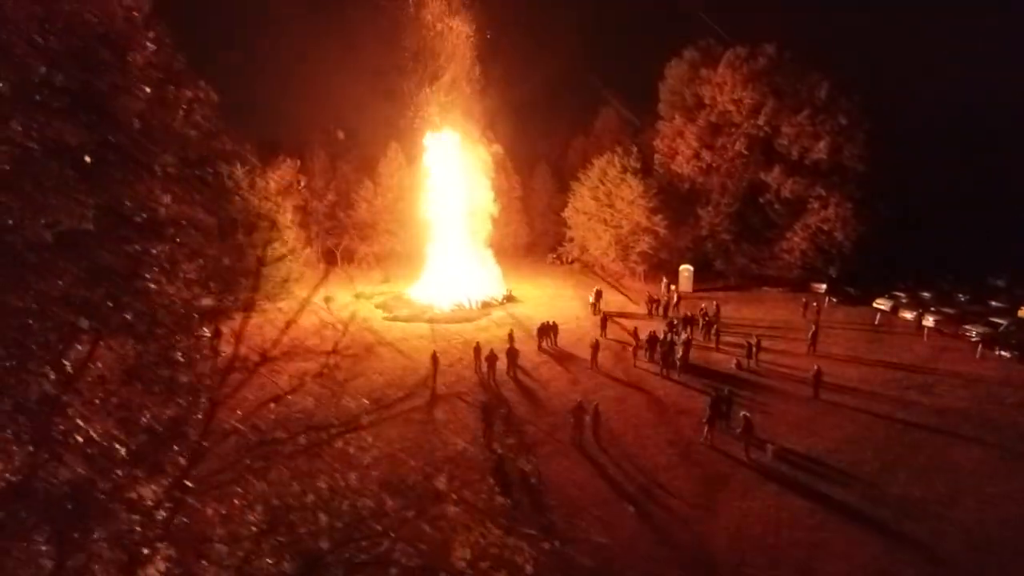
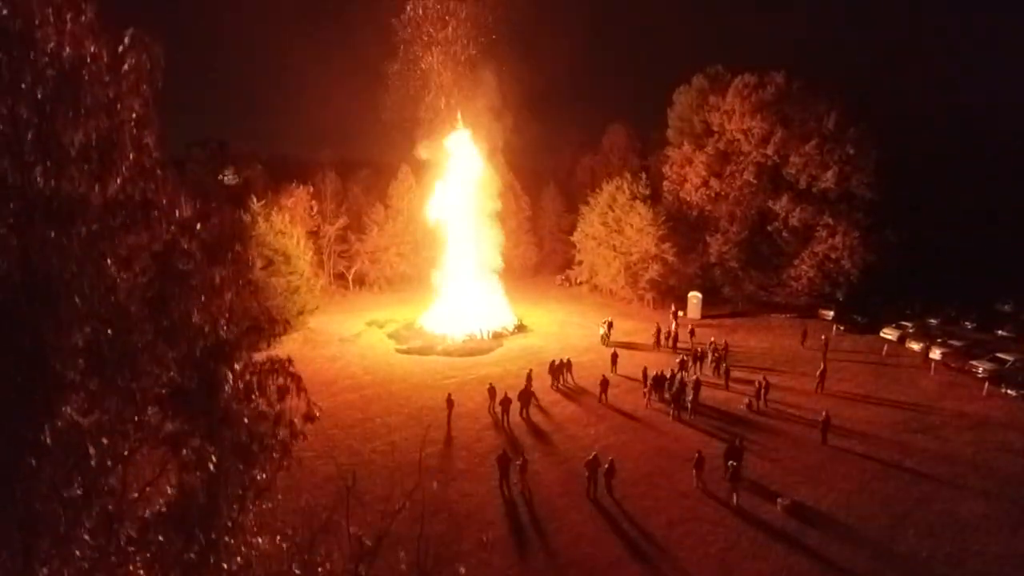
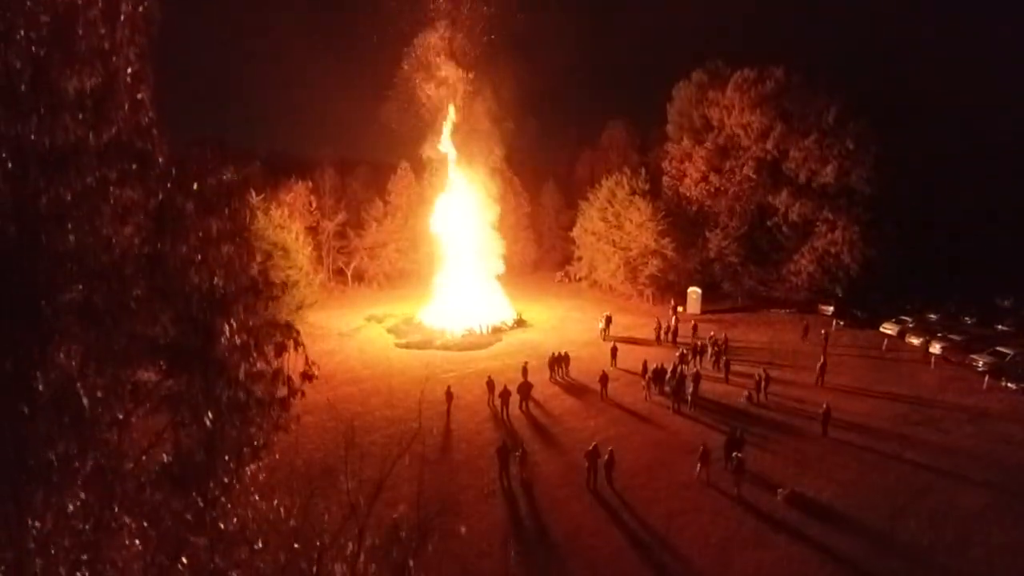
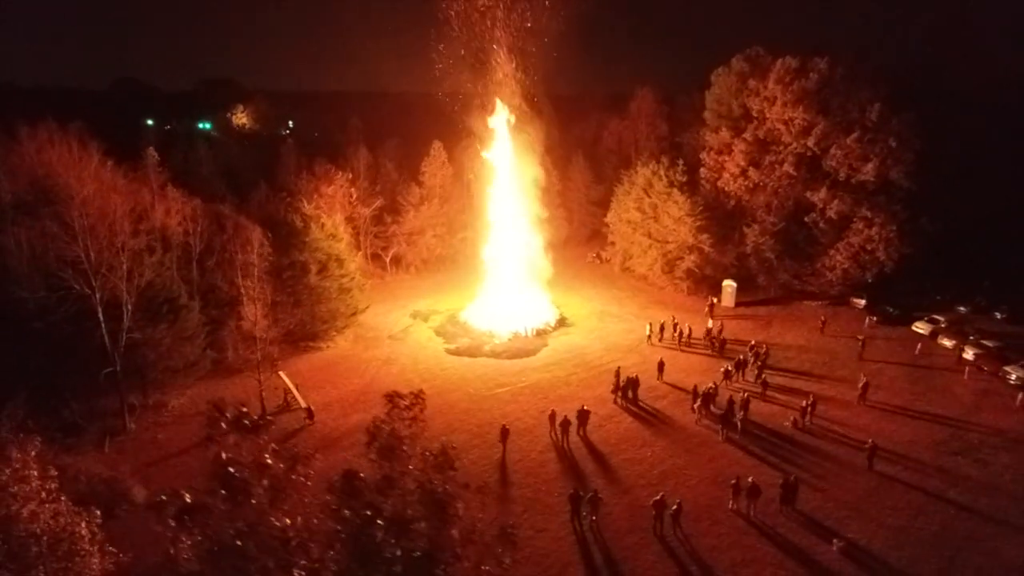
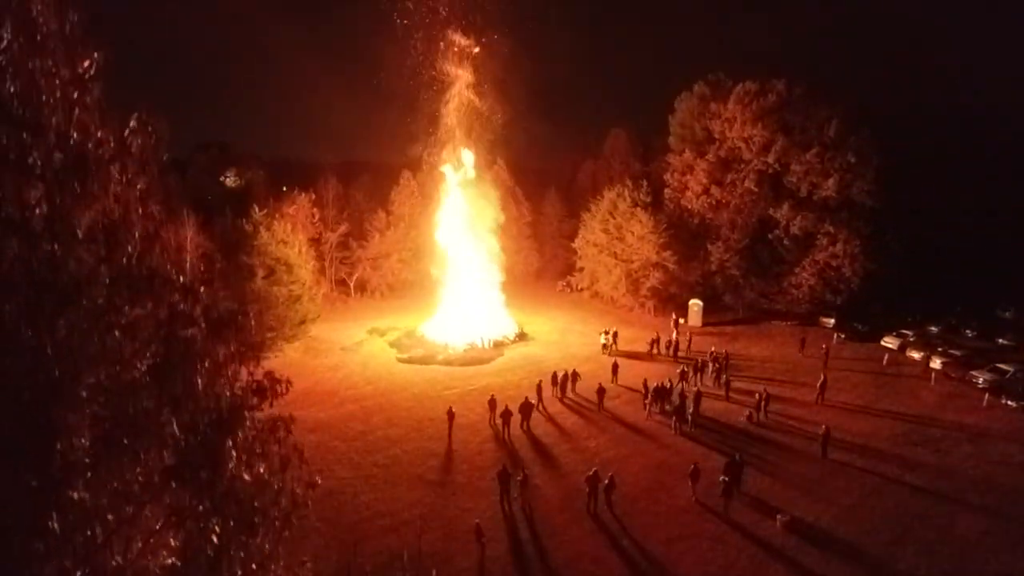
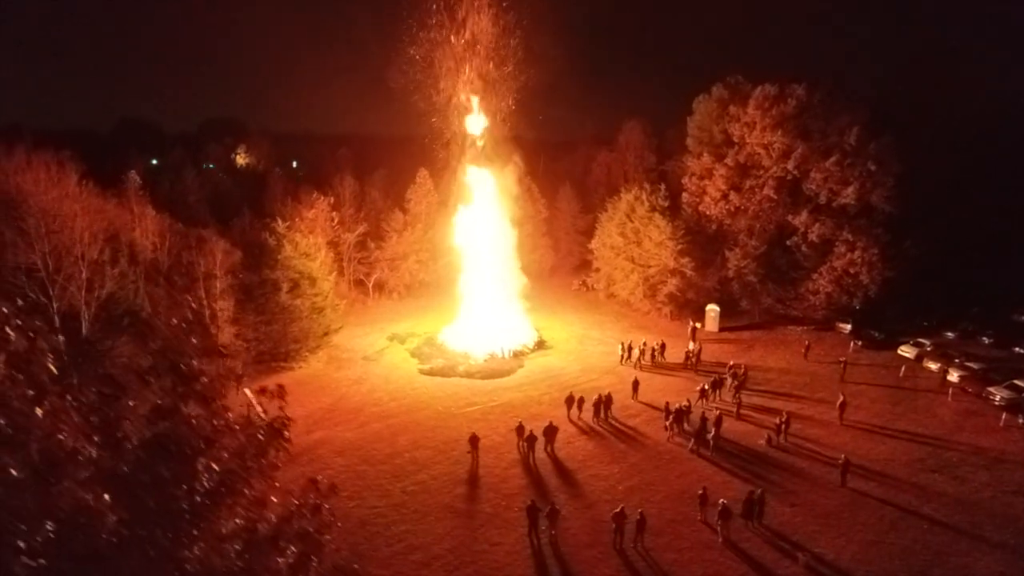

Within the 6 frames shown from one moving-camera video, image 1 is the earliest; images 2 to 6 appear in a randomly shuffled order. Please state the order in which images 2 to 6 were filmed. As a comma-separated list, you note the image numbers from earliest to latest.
3, 2, 5, 6, 4
